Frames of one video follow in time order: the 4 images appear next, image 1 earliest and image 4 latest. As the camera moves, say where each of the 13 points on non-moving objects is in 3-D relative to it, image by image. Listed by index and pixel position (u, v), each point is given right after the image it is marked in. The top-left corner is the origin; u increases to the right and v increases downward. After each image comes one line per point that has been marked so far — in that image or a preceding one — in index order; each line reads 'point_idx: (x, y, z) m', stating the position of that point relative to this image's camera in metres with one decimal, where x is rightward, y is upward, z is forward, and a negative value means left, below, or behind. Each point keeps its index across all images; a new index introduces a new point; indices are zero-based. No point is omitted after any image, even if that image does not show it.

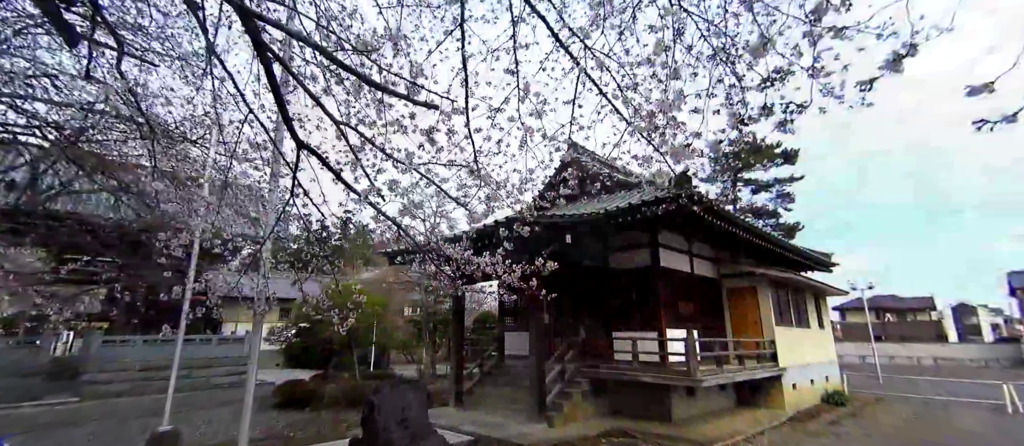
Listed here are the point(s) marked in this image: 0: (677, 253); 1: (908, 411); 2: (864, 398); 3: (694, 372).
0: (+2.7, -0.5, +7.6) m
1: (+8.0, -3.8, +9.4) m
2: (+7.9, -3.9, +10.4) m
3: (+2.3, -1.9, +5.7) m
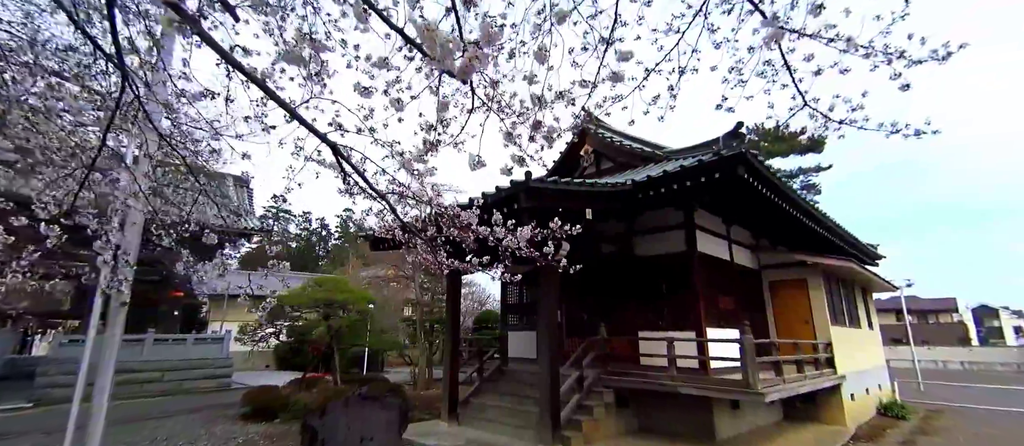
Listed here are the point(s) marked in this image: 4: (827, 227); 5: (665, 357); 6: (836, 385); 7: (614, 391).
0: (+2.8, -0.2, +6.3) m
1: (+8.0, -3.5, +8.1) m
2: (+8.0, -3.6, +9.0) m
3: (+2.3, -1.6, +4.4) m
4: (+4.8, -0.1, +7.0) m
5: (+1.7, -1.5, +5.1) m
6: (+4.5, -2.2, +6.4) m
7: (+1.2, -2.0, +5.5) m
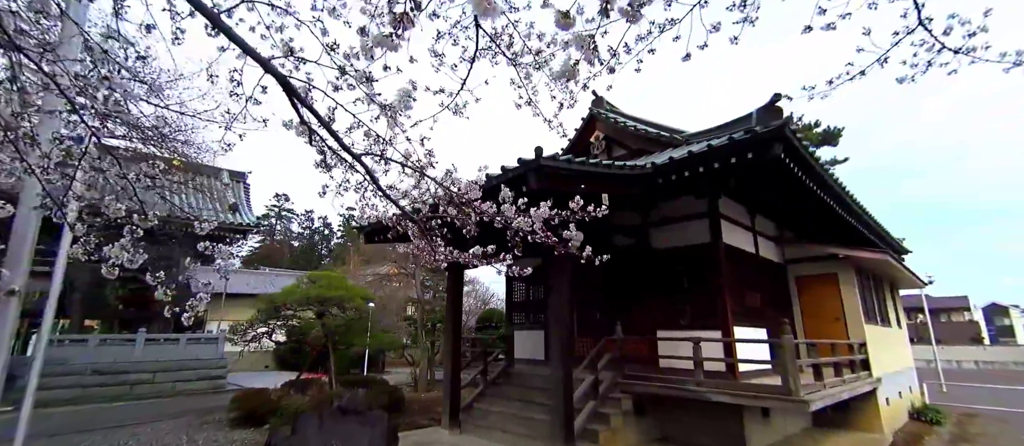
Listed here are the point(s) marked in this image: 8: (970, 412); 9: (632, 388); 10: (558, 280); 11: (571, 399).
0: (+2.9, 0.0, +5.8) m
1: (+8.1, -3.4, +7.5) m
2: (+8.1, -3.5, +8.5) m
3: (+2.4, -1.4, +3.9) m
4: (+4.9, +0.1, +6.5) m
5: (+1.8, -1.4, +4.6) m
6: (+4.6, -2.1, +5.8) m
7: (+1.3, -1.9, +5.0) m
8: (+8.7, -3.6, +8.8) m
9: (+1.3, -1.8, +4.9) m
10: (+0.5, -0.6, +4.9) m
11: (+0.6, -1.8, +4.6) m
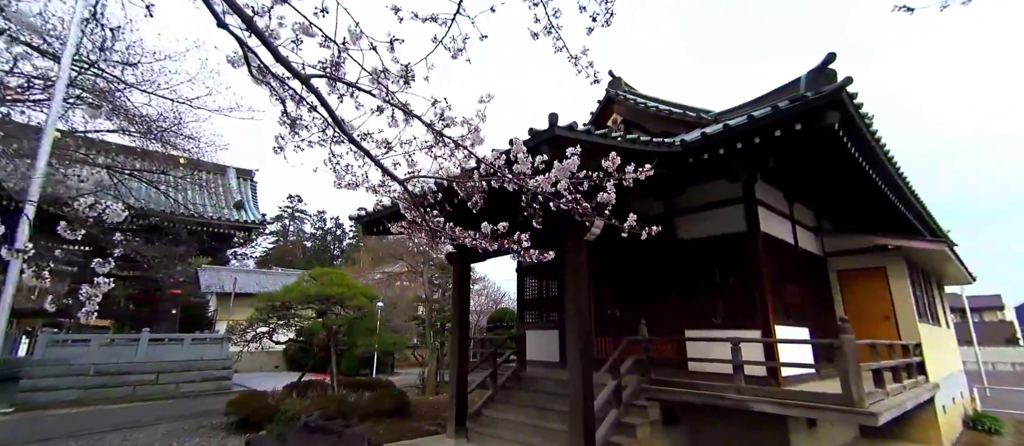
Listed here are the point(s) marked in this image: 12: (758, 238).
0: (+3.0, +0.1, +5.2) m
1: (+8.3, -3.2, +6.8) m
2: (+8.3, -3.3, +7.8) m
3: (+2.5, -1.3, +3.3) m
4: (+5.0, +0.2, +5.8) m
5: (+1.9, -1.2, +4.1) m
6: (+4.7, -1.9, +5.2) m
7: (+1.4, -1.7, +4.4) m
8: (+9.0, -3.4, +8.1) m
9: (+1.4, -1.6, +4.4) m
10: (+0.6, -0.5, +4.3) m
11: (+0.7, -1.6, +4.1) m
12: (+2.4, -0.1, +4.6) m
